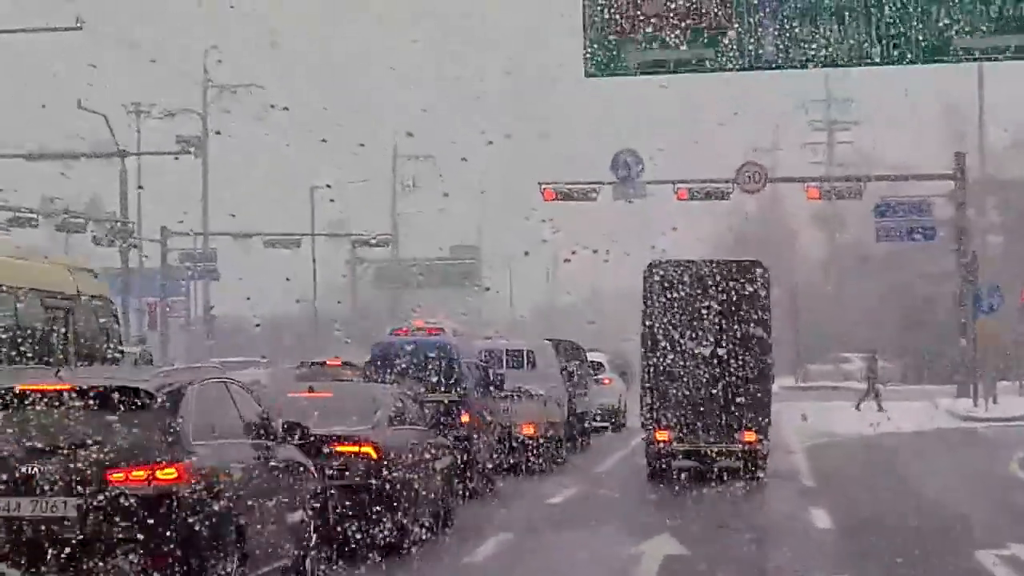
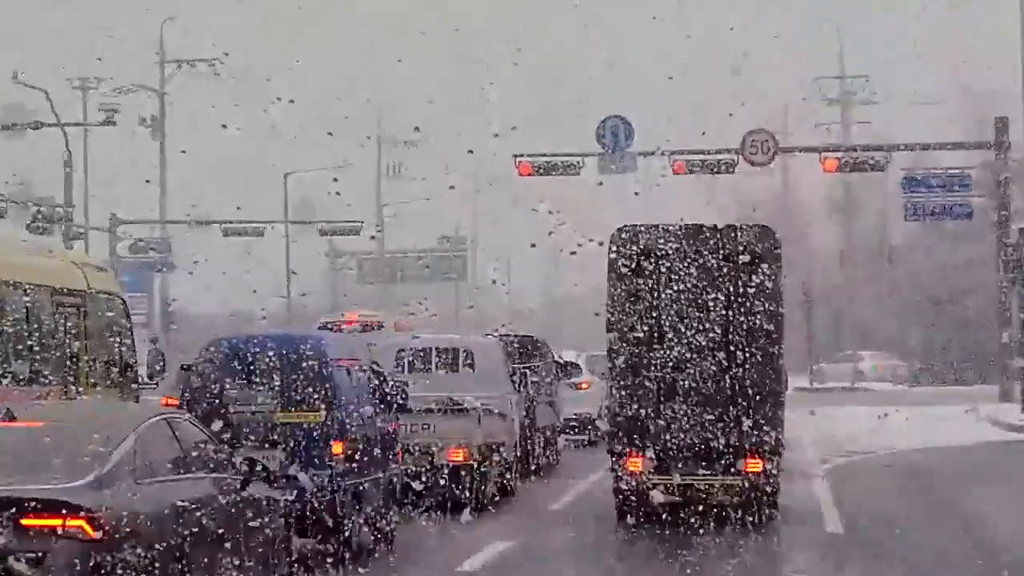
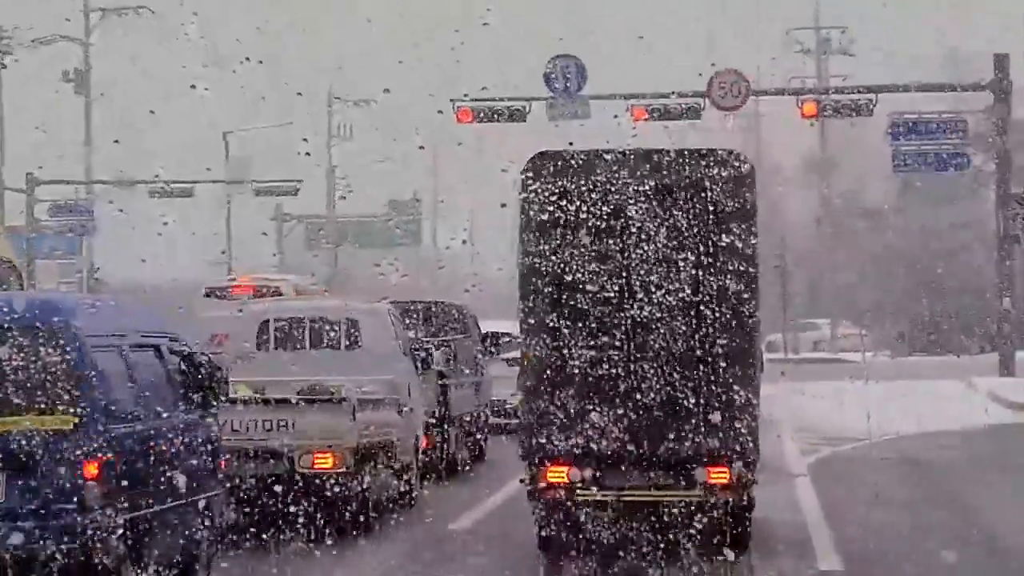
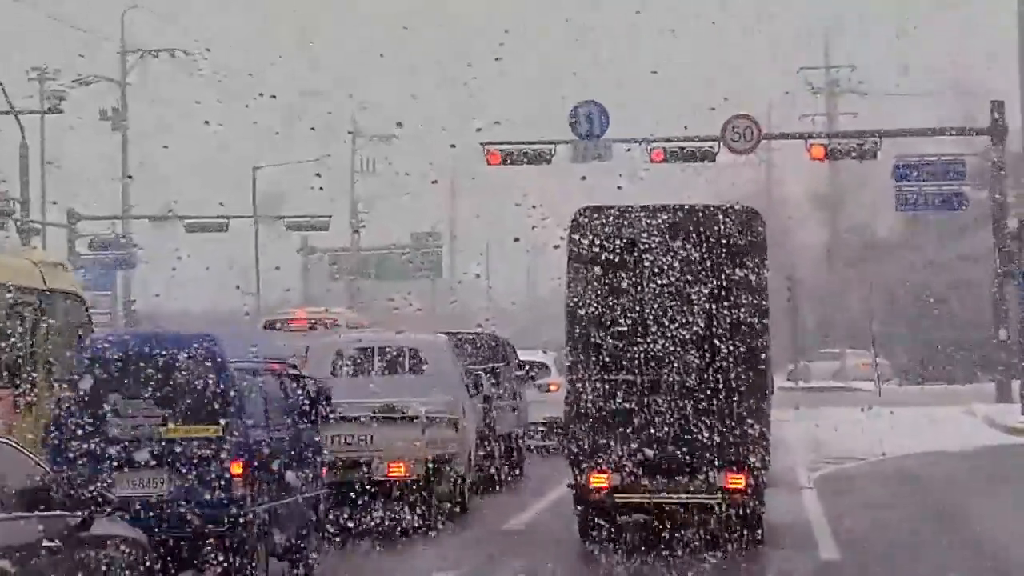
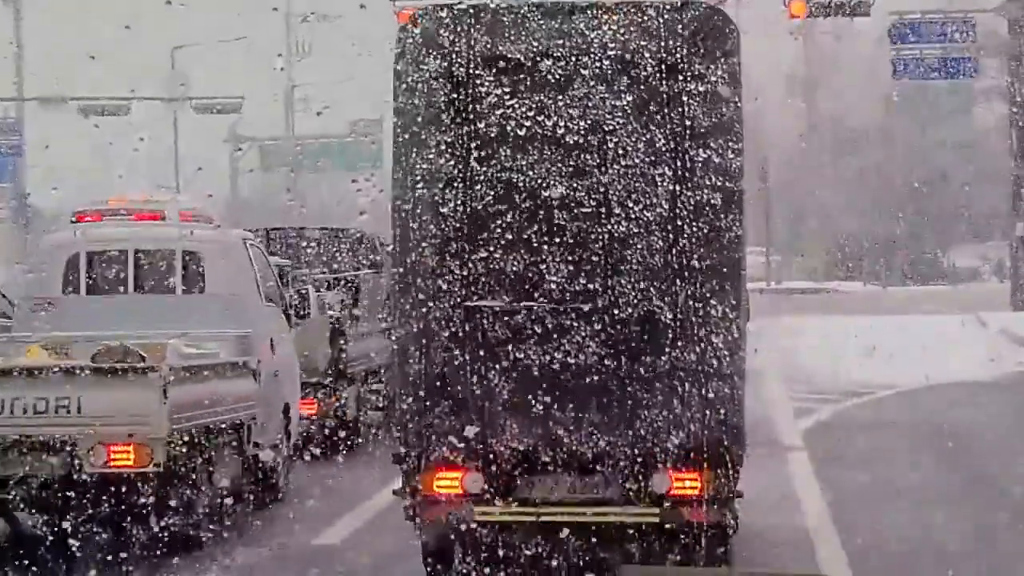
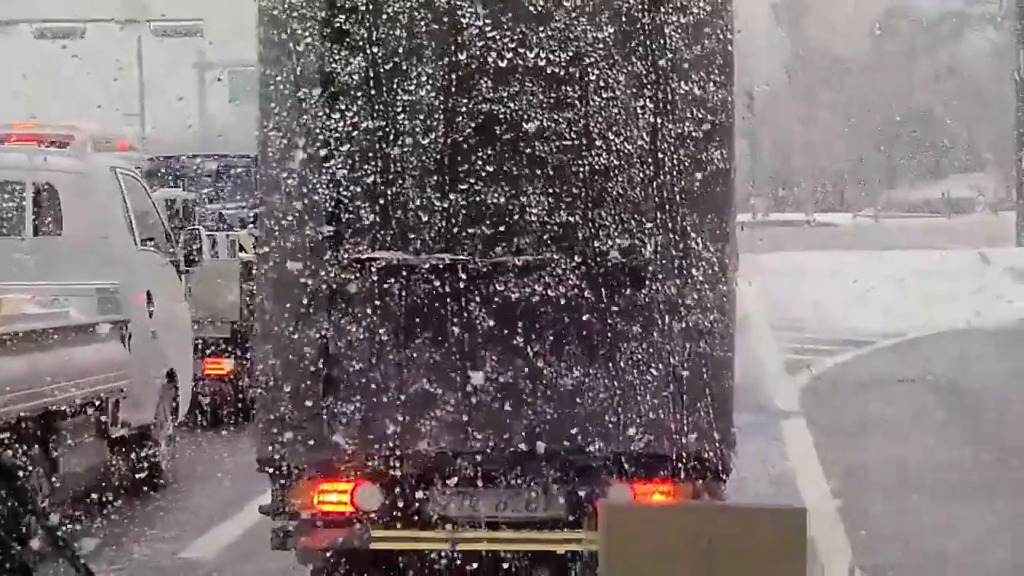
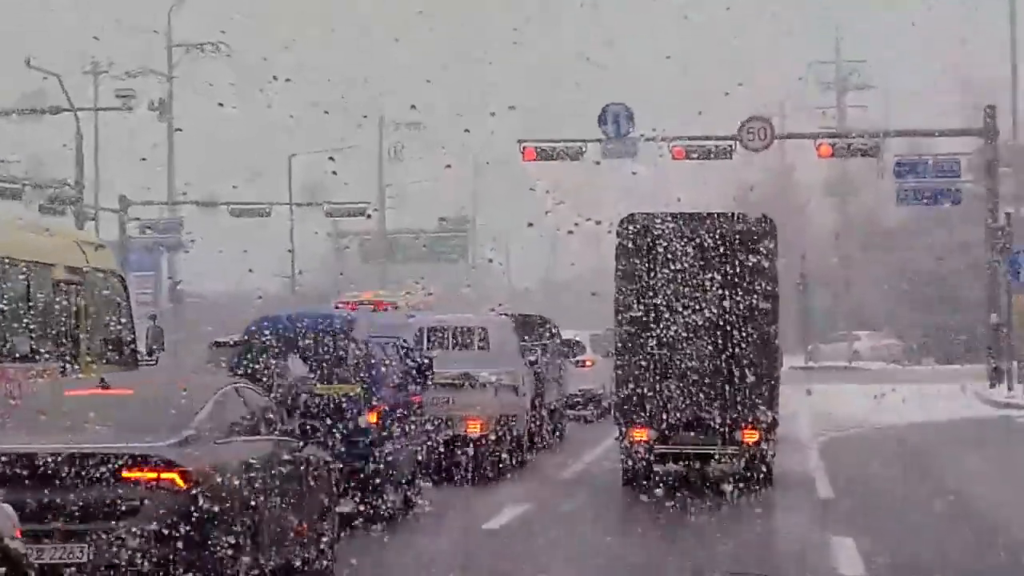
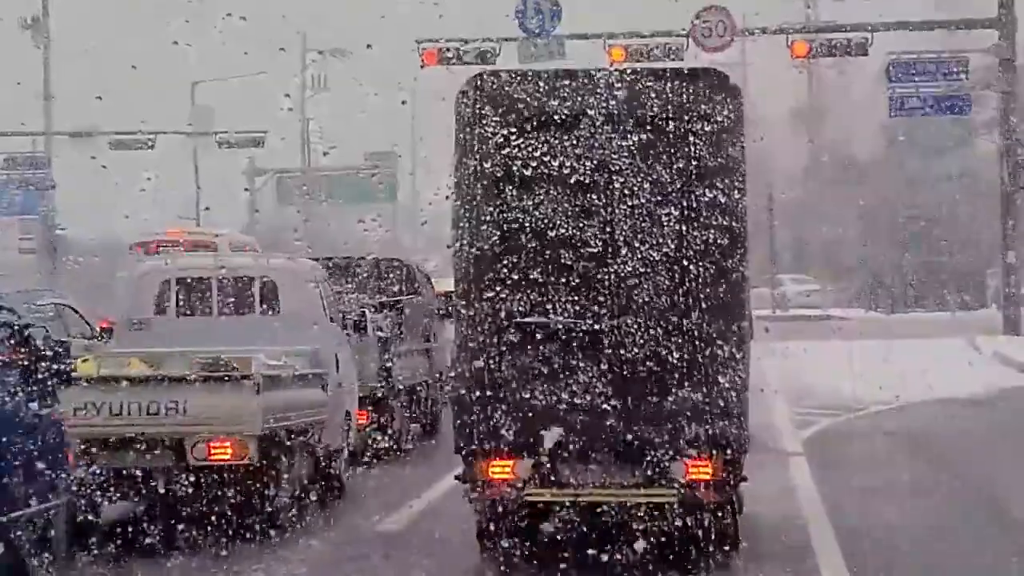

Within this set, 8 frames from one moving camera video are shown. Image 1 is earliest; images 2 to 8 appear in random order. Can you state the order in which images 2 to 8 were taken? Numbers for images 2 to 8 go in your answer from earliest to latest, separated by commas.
7, 2, 4, 3, 8, 5, 6
